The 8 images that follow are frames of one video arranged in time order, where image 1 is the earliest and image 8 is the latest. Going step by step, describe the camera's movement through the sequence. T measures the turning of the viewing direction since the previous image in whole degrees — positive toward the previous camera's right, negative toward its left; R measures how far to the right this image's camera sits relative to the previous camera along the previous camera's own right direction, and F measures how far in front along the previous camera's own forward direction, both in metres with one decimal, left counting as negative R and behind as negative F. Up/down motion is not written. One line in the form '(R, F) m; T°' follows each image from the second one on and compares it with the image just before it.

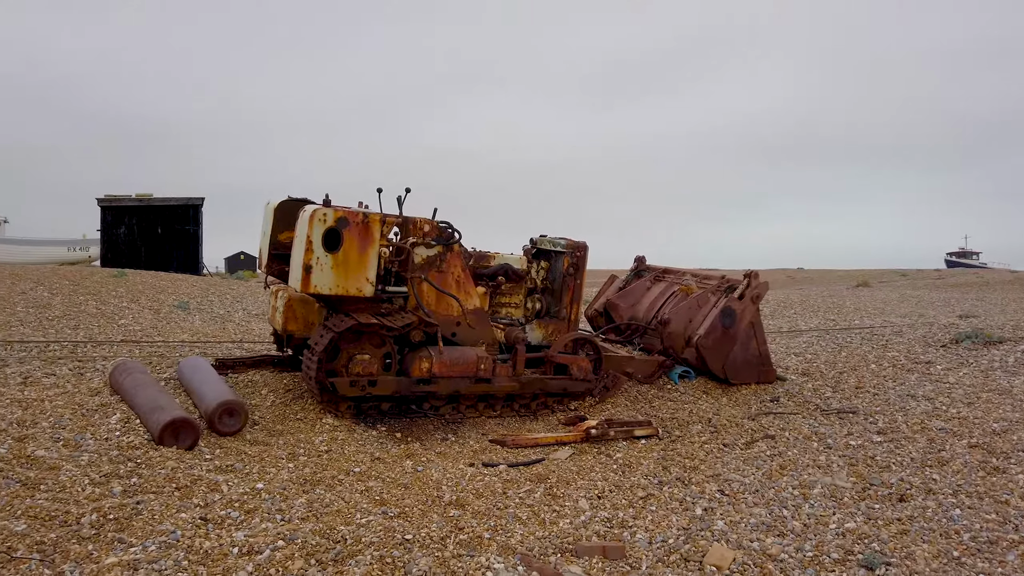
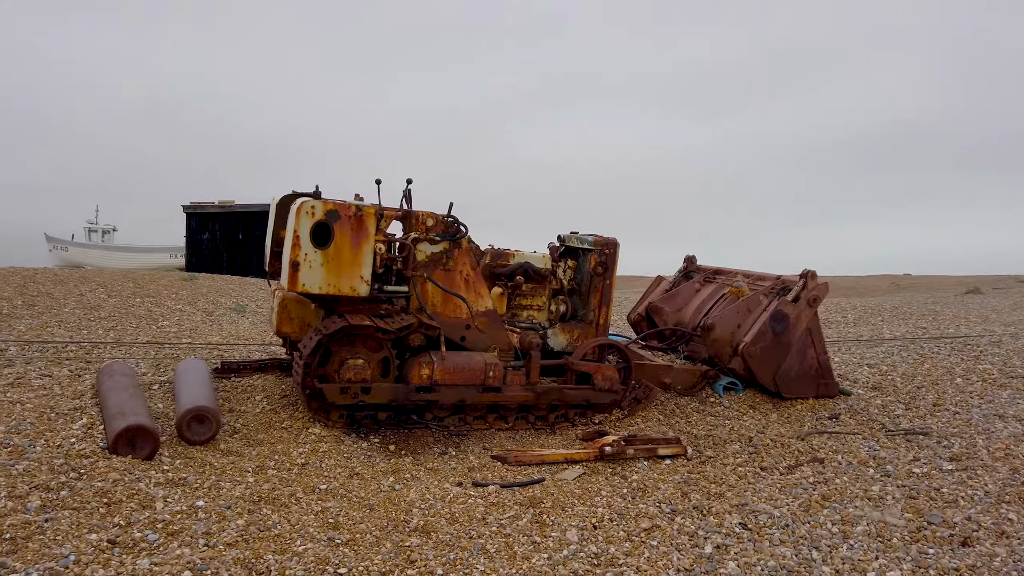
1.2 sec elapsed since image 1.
(+0.5, +0.5) m; -7°
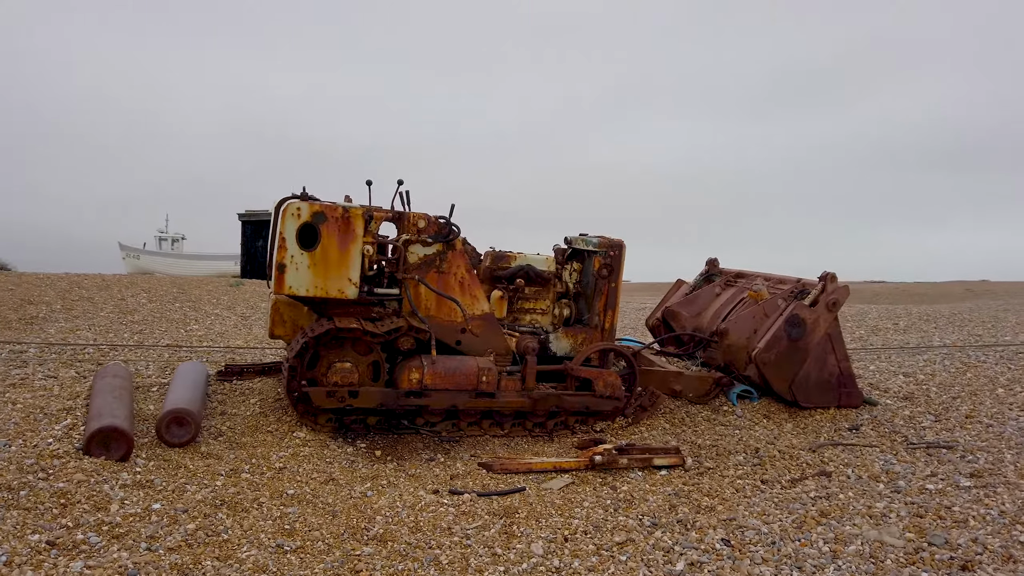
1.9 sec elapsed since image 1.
(+0.4, +0.2) m; -4°
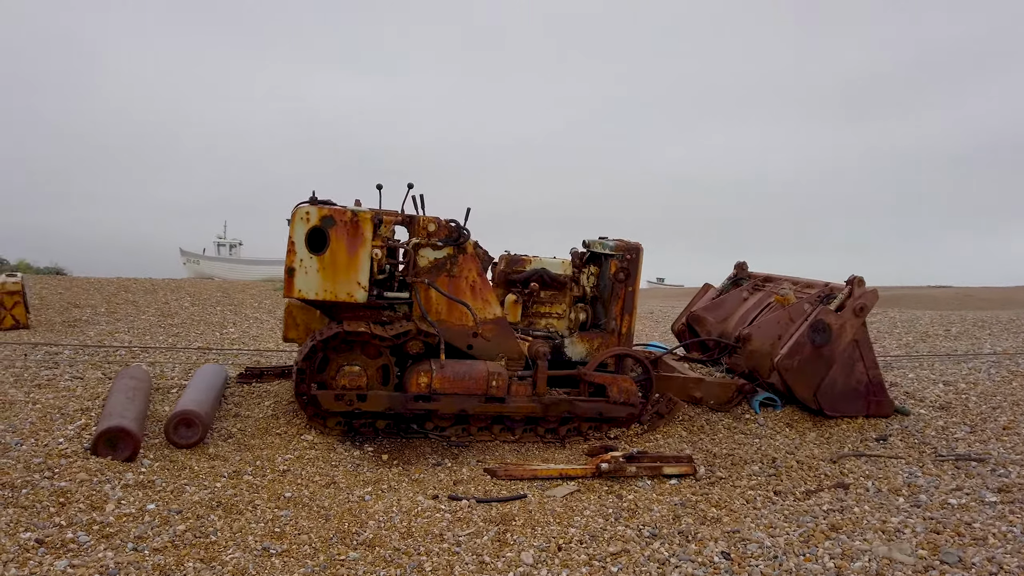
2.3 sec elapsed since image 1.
(+0.2, +0.1) m; -4°
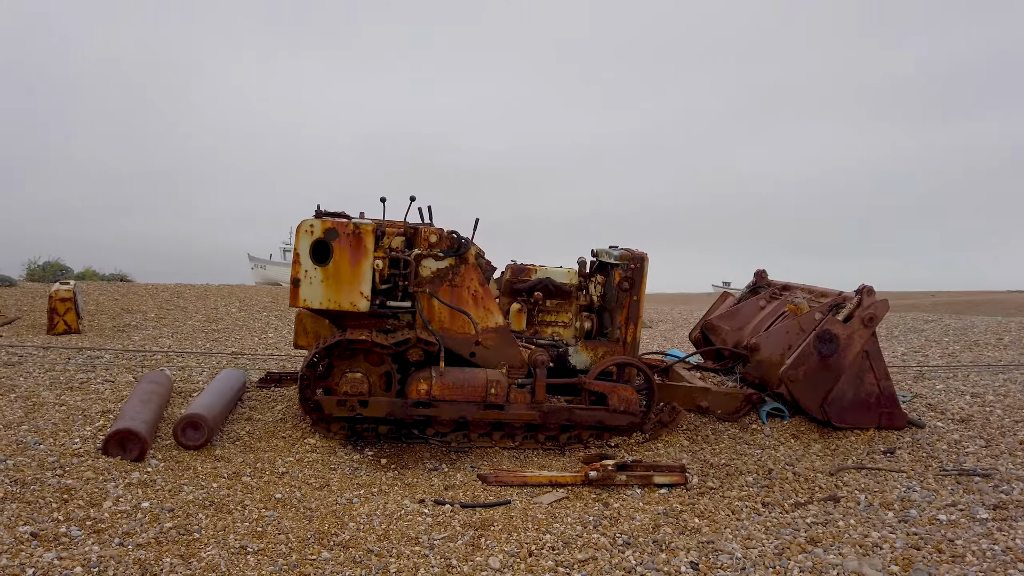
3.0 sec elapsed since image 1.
(+0.4, -0.1) m; -4°
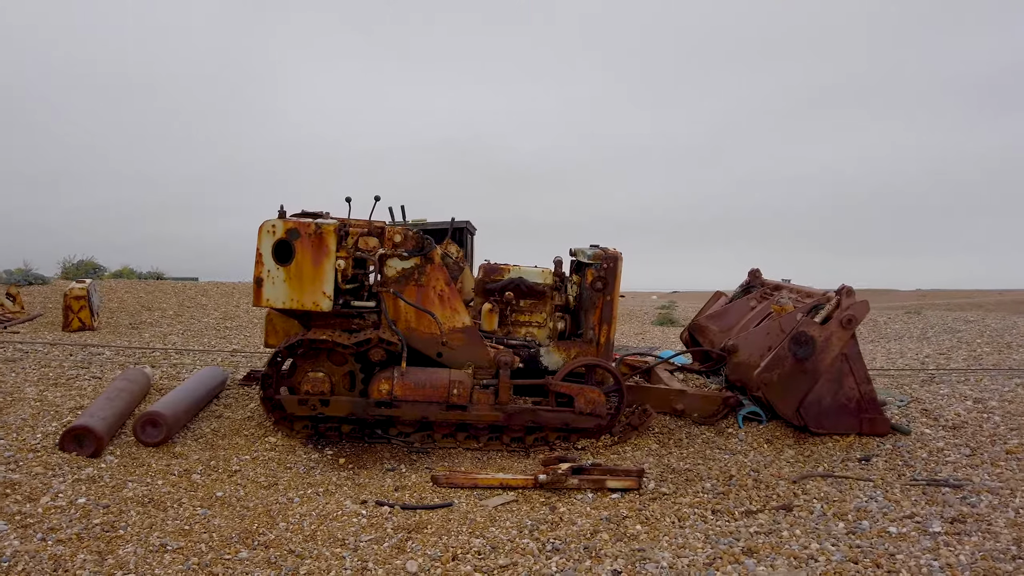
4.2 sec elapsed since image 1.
(+0.6, +0.1) m; -3°
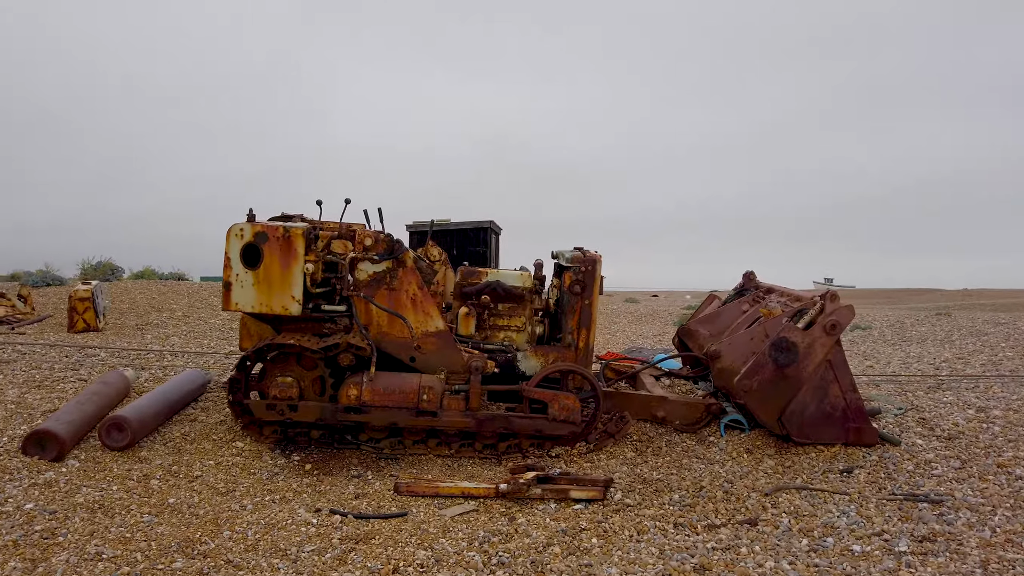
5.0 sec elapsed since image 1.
(+0.4, +0.1) m; -2°
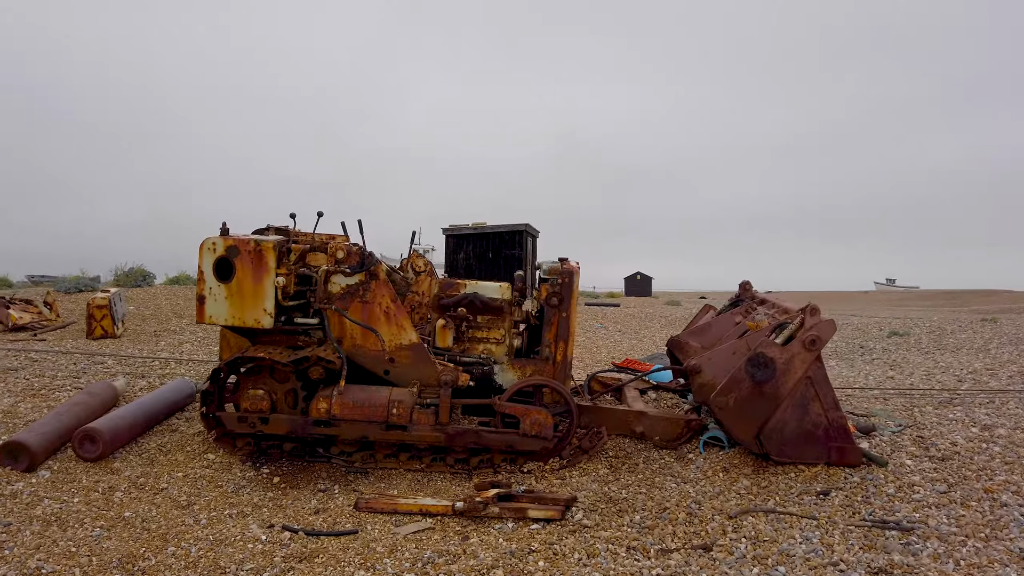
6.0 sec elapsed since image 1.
(+0.5, +0.1) m; -3°
